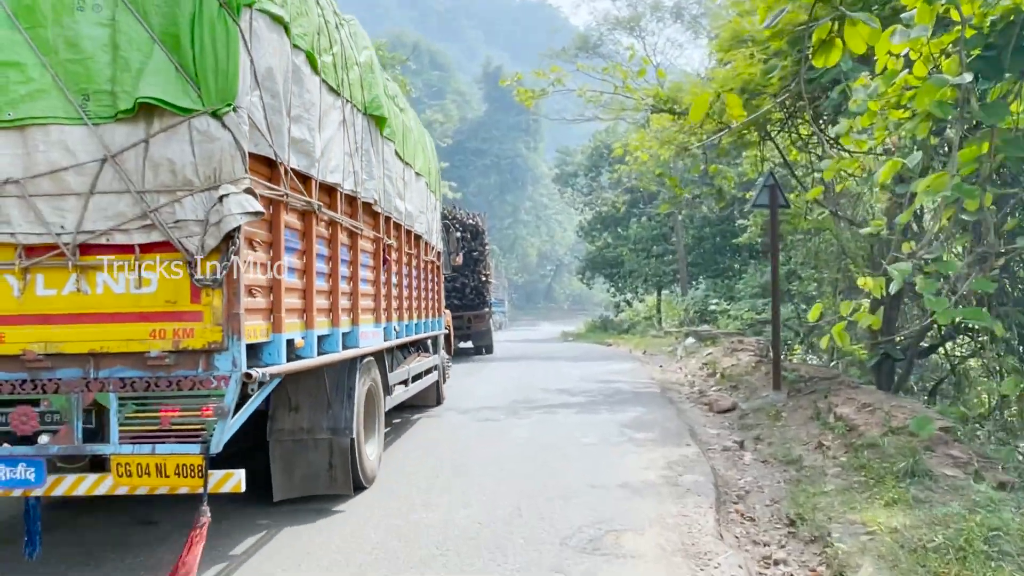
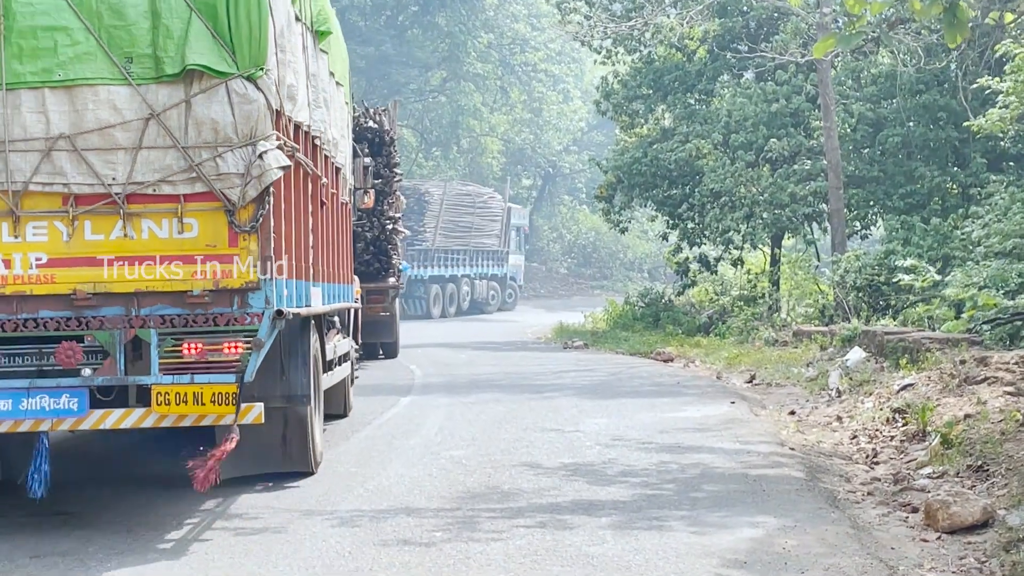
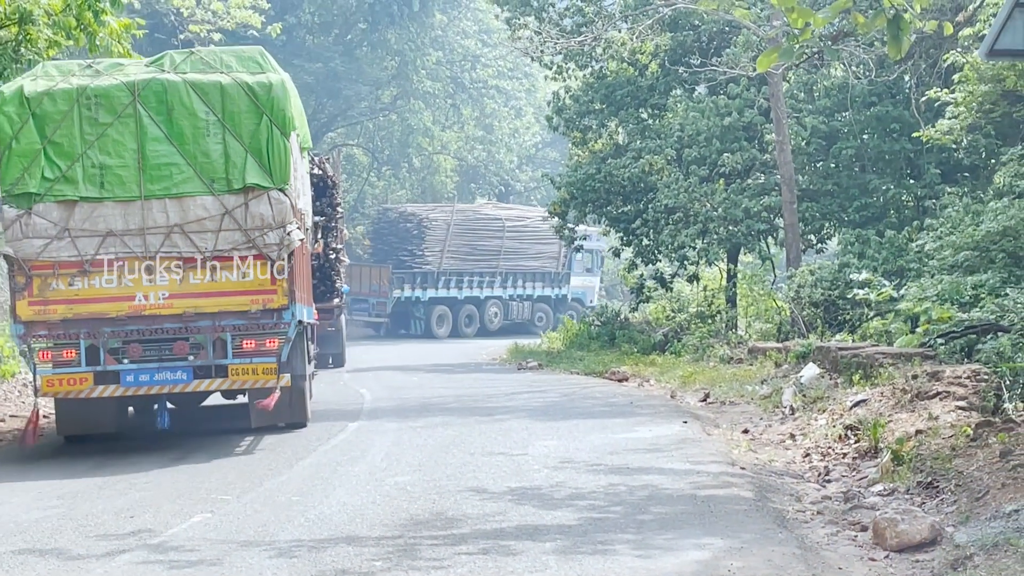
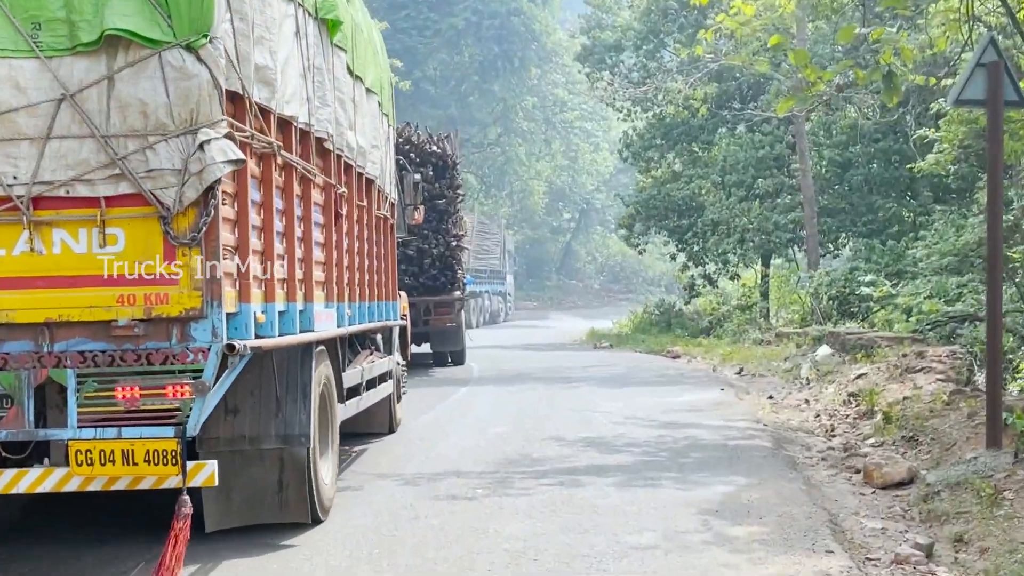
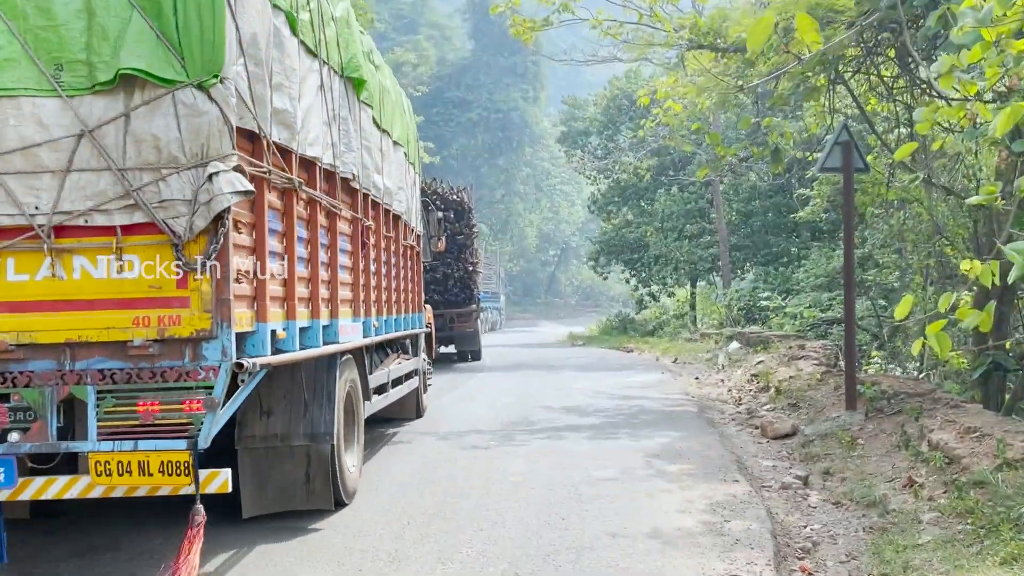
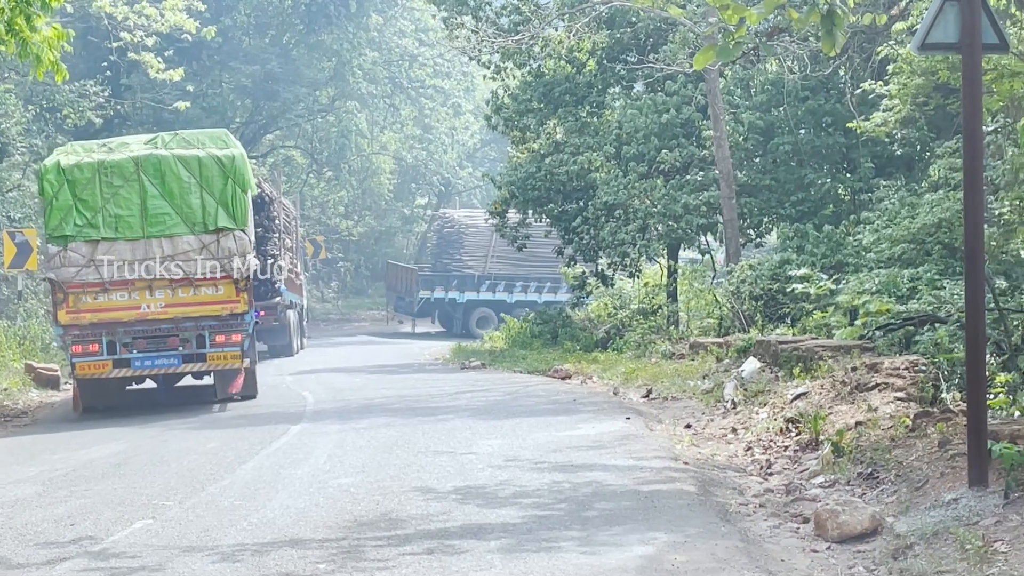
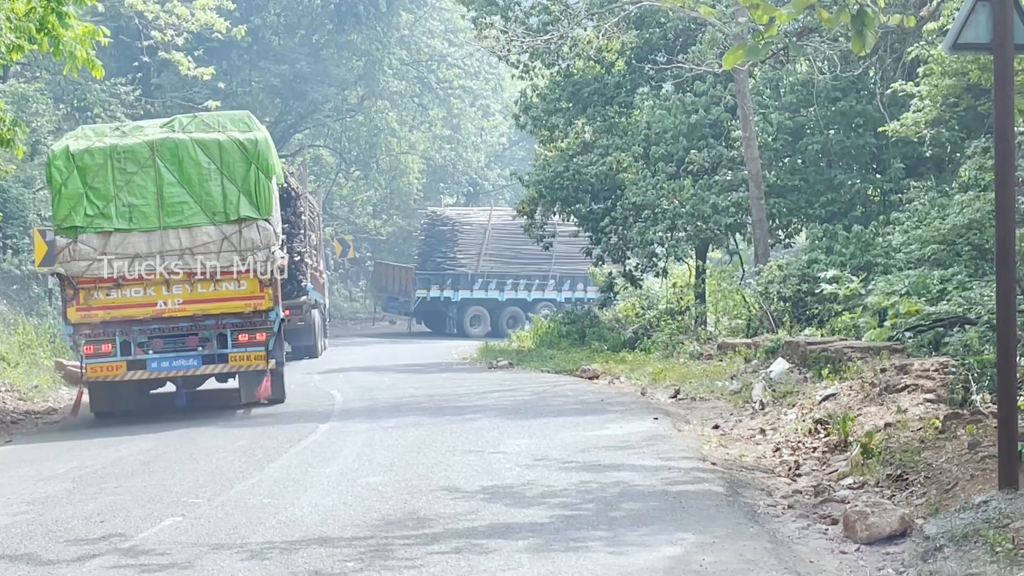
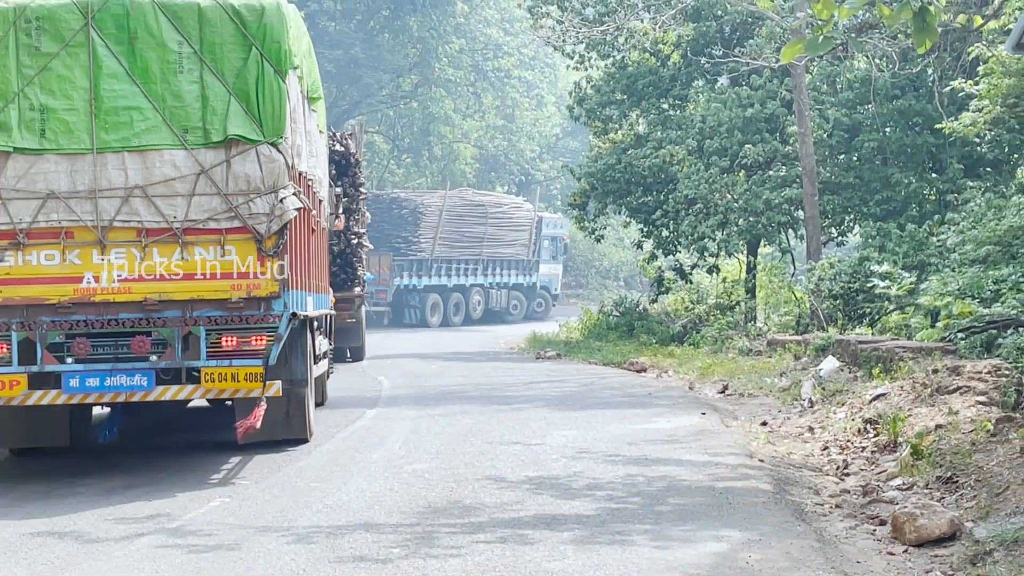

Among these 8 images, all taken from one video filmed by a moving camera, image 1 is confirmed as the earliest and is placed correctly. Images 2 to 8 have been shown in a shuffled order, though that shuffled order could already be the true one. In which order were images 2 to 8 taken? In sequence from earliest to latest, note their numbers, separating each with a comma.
5, 4, 2, 8, 3, 7, 6
